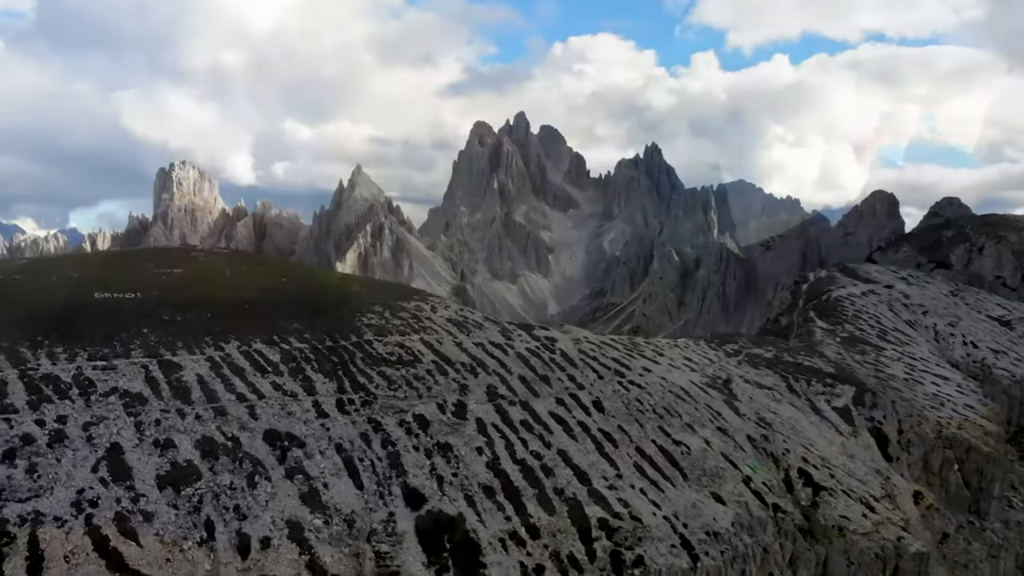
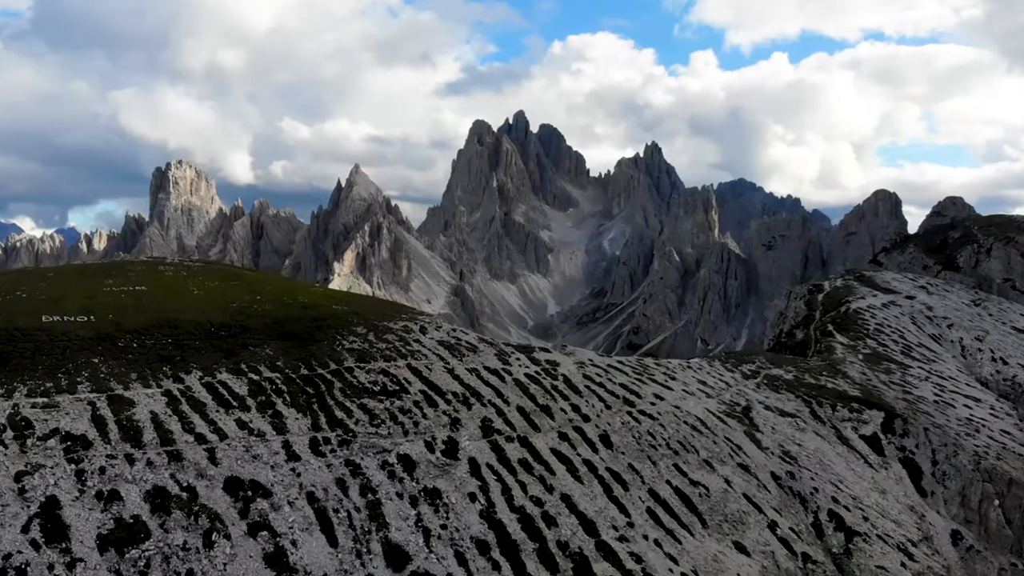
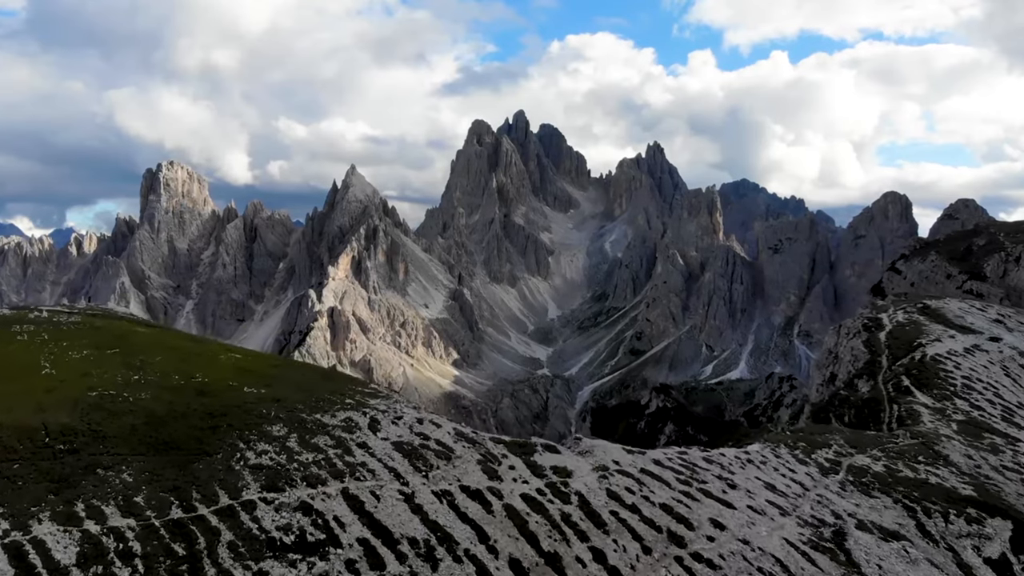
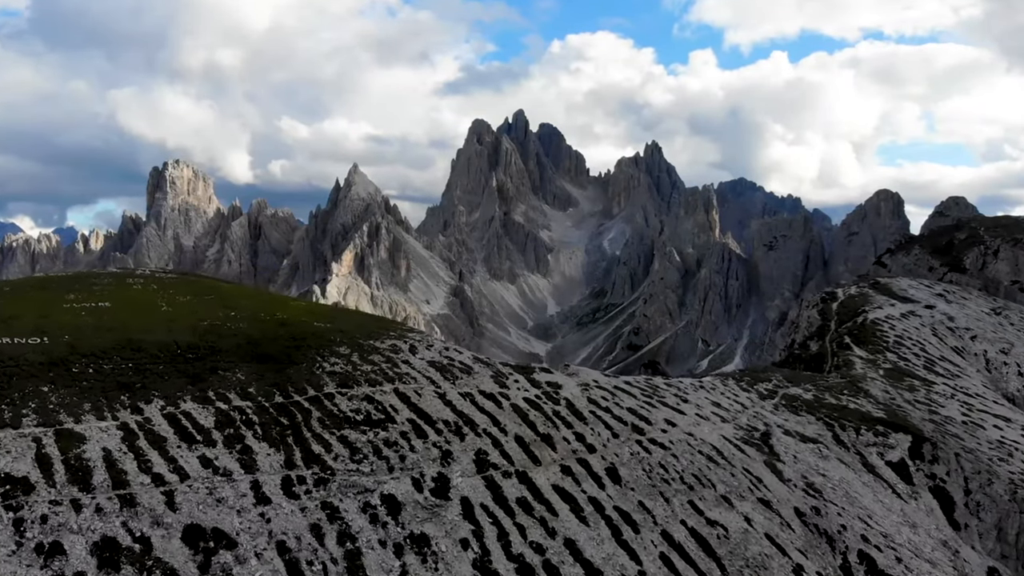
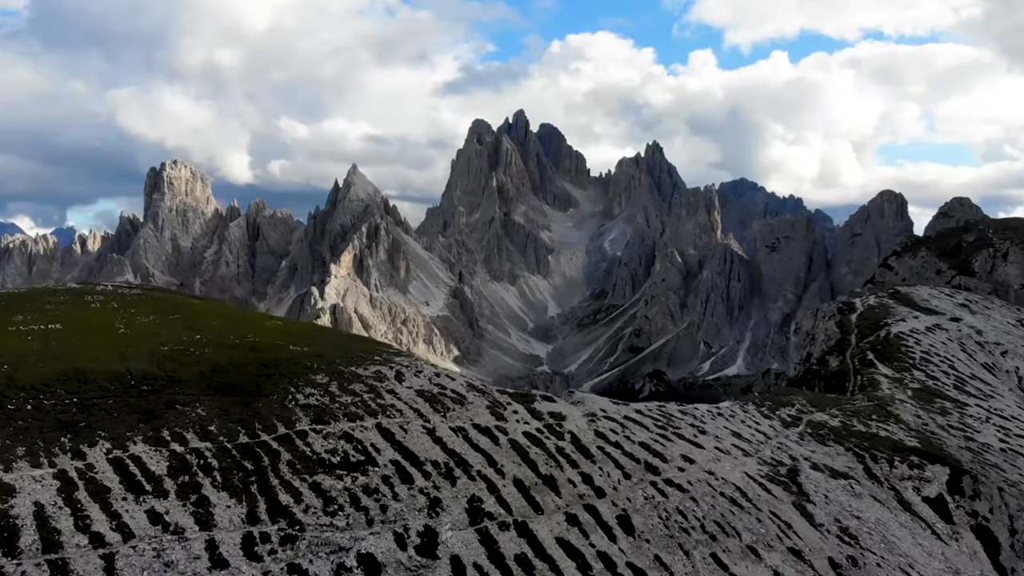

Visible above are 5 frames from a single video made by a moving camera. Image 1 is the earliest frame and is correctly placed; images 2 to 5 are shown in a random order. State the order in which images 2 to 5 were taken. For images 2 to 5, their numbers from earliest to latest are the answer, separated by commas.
2, 4, 5, 3
